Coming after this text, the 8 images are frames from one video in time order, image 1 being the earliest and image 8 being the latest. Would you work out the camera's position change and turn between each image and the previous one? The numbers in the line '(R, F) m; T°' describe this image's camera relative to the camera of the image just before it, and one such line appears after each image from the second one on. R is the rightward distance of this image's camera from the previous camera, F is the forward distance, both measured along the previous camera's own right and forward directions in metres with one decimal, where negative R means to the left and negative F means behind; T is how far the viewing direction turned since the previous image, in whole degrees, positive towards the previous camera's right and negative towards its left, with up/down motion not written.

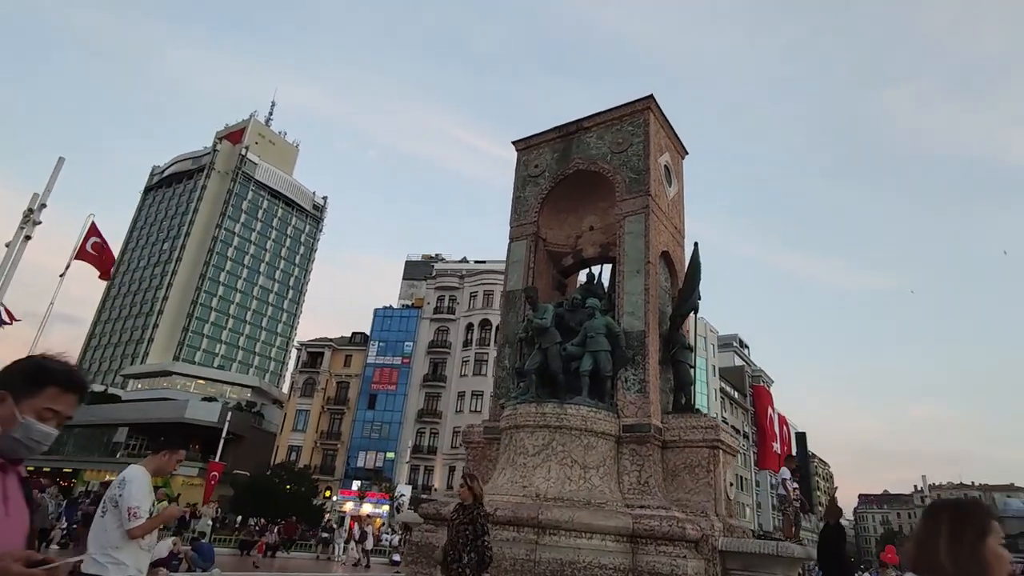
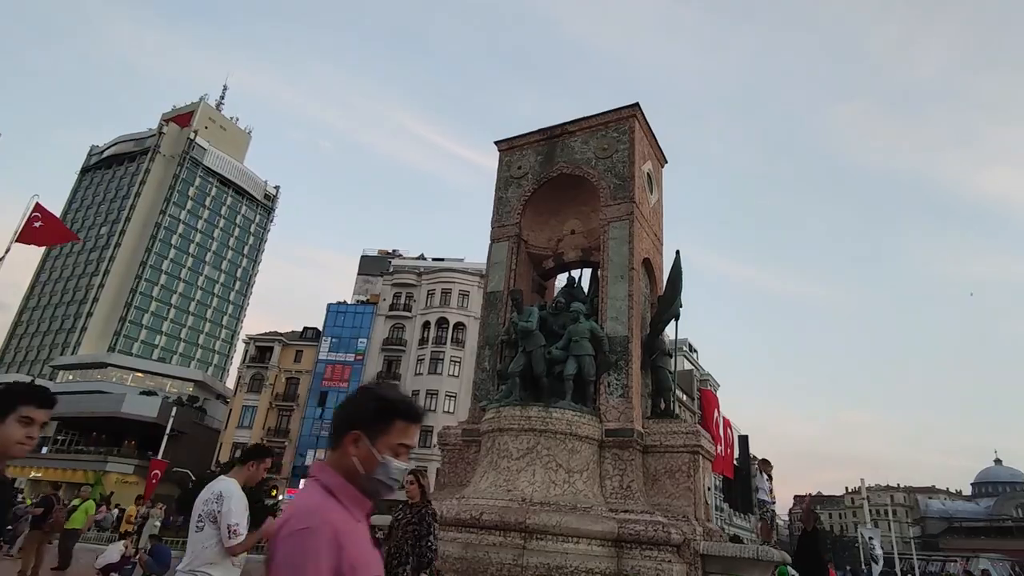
(-0.6, +0.1) m; +5°
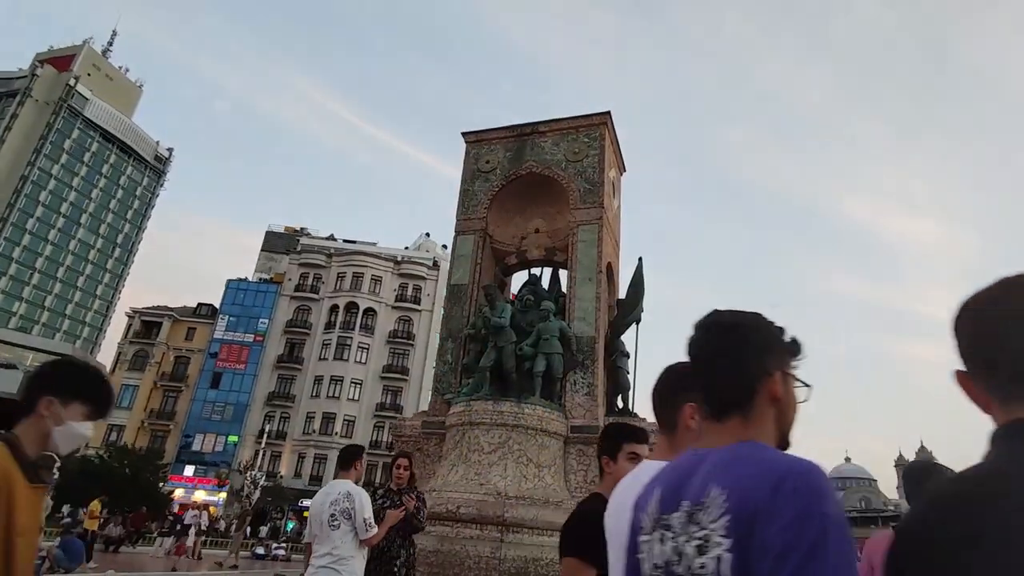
(-1.3, 0.0) m; +10°
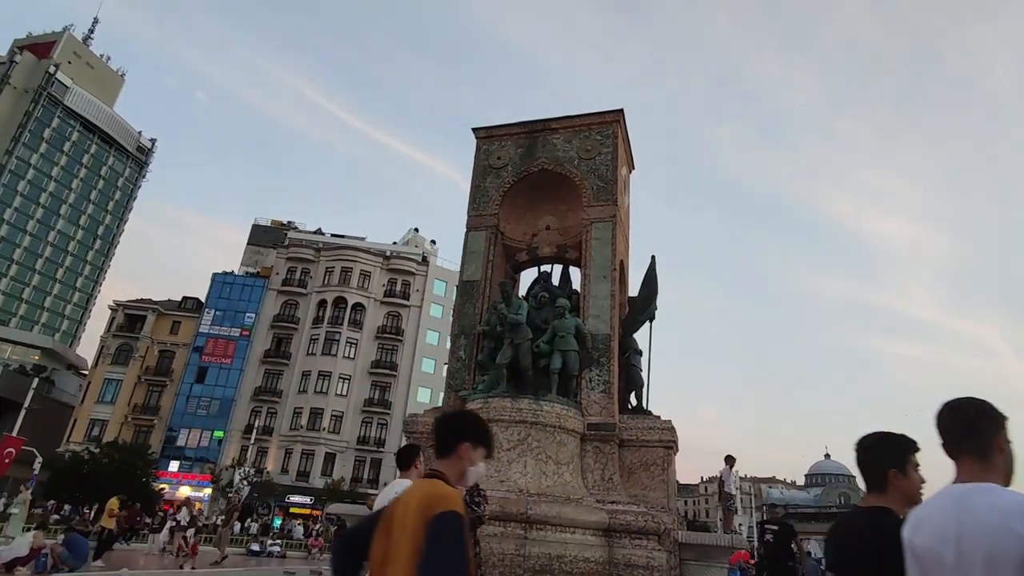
(-0.6, 0.0) m; +2°
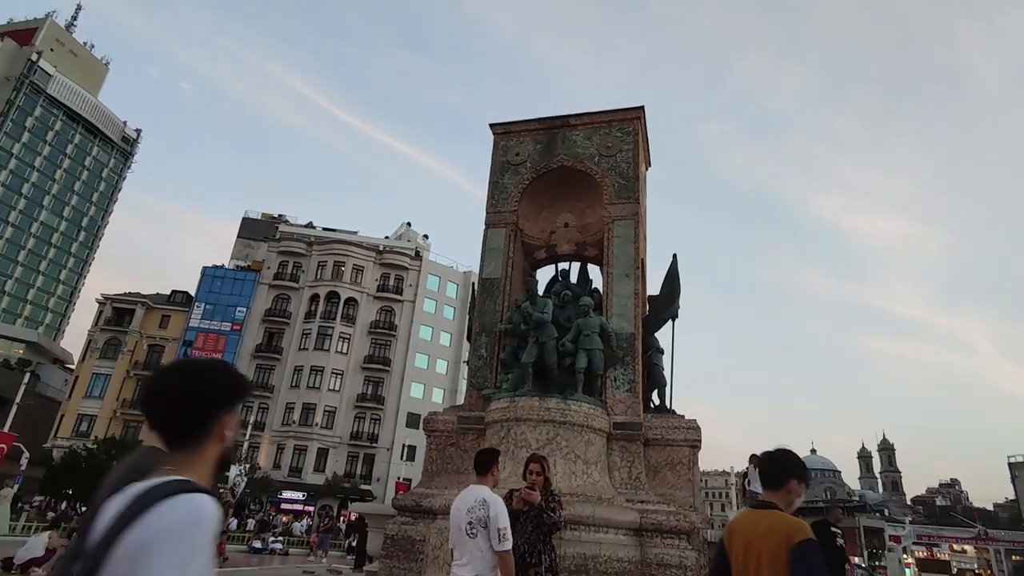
(-0.7, +0.1) m; +1°
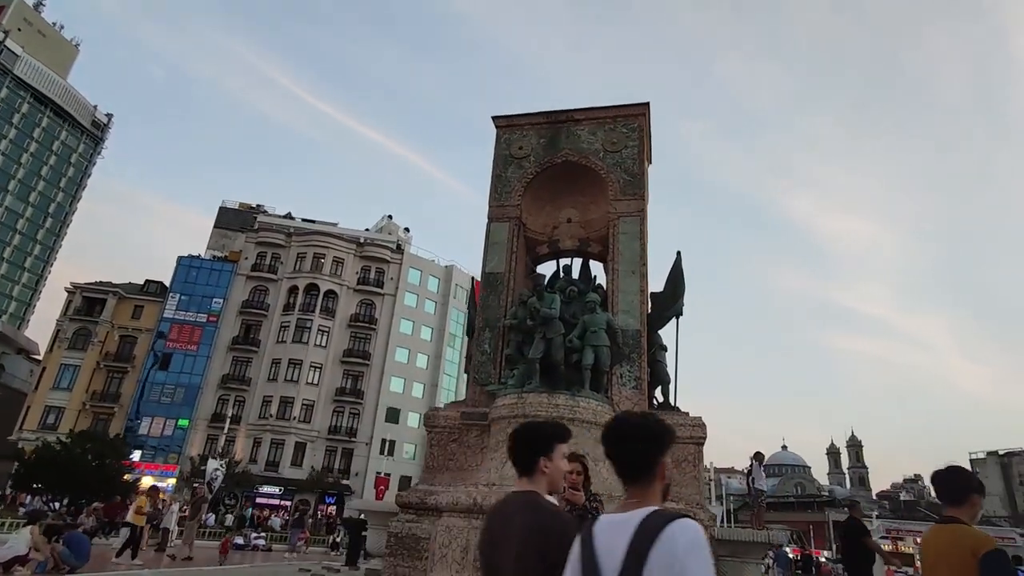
(-0.5, +0.1) m; +2°
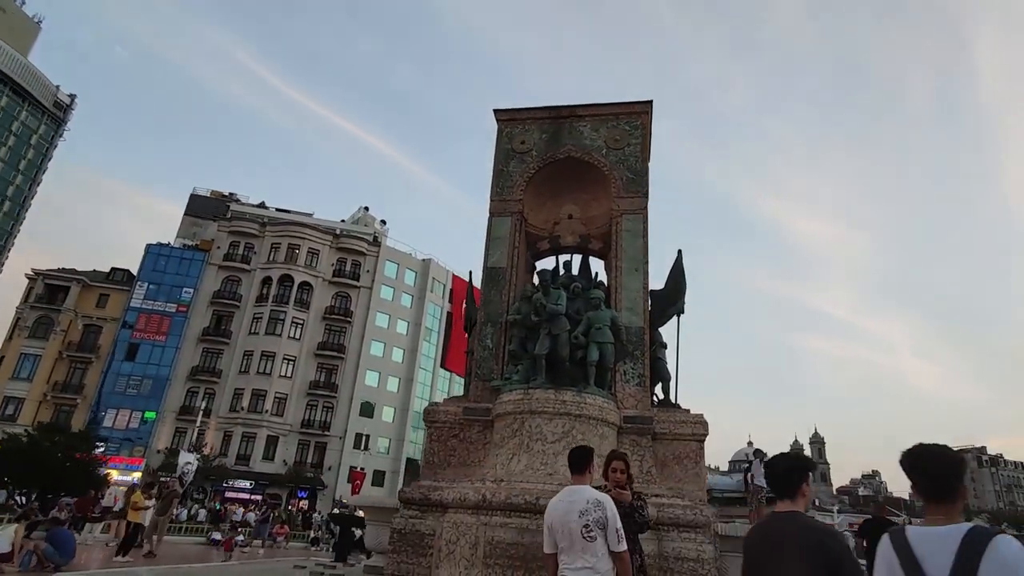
(-0.6, +0.1) m; +3°
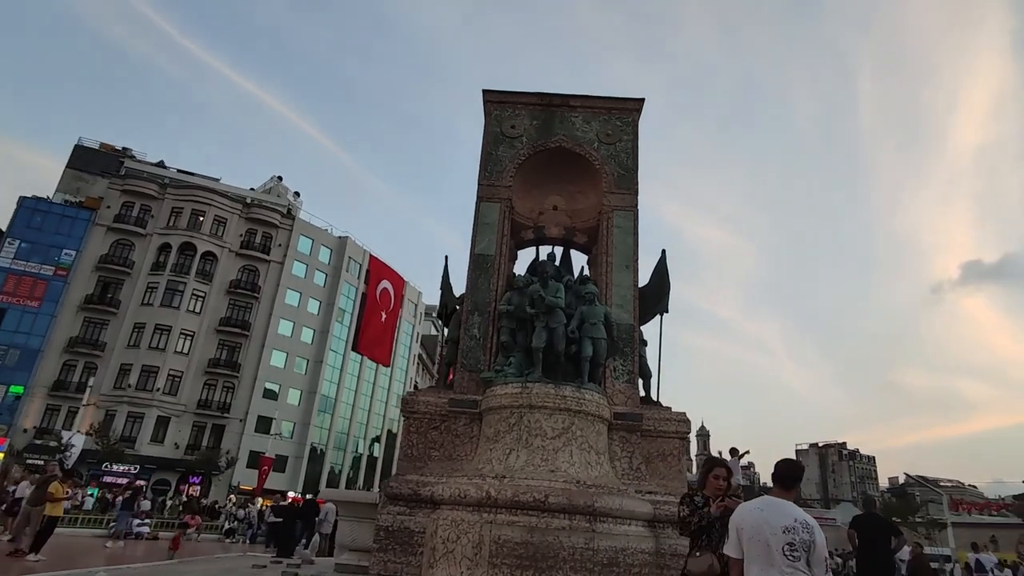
(-1.6, +0.5) m; +9°
